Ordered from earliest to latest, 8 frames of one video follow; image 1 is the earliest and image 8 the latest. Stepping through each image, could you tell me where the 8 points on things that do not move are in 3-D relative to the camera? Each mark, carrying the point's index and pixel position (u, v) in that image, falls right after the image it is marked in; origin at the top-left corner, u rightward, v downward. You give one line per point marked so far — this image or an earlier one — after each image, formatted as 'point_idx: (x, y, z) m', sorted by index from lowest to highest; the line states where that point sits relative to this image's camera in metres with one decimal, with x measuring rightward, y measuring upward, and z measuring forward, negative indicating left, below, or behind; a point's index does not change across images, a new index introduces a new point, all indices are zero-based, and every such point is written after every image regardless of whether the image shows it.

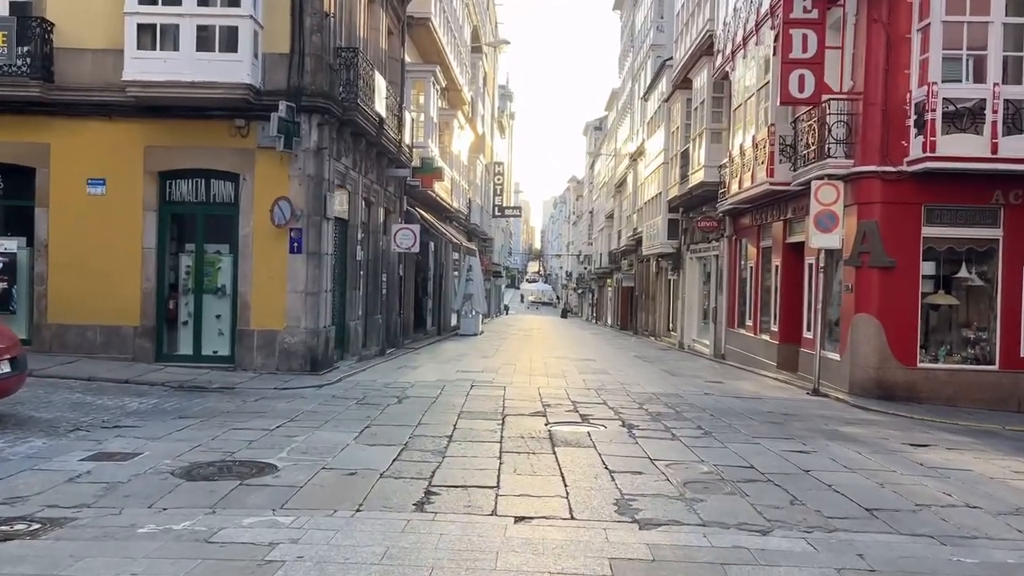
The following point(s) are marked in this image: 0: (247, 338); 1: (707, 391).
0: (-4.3, -0.8, +13.7) m
1: (+3.2, -1.7, +13.9) m
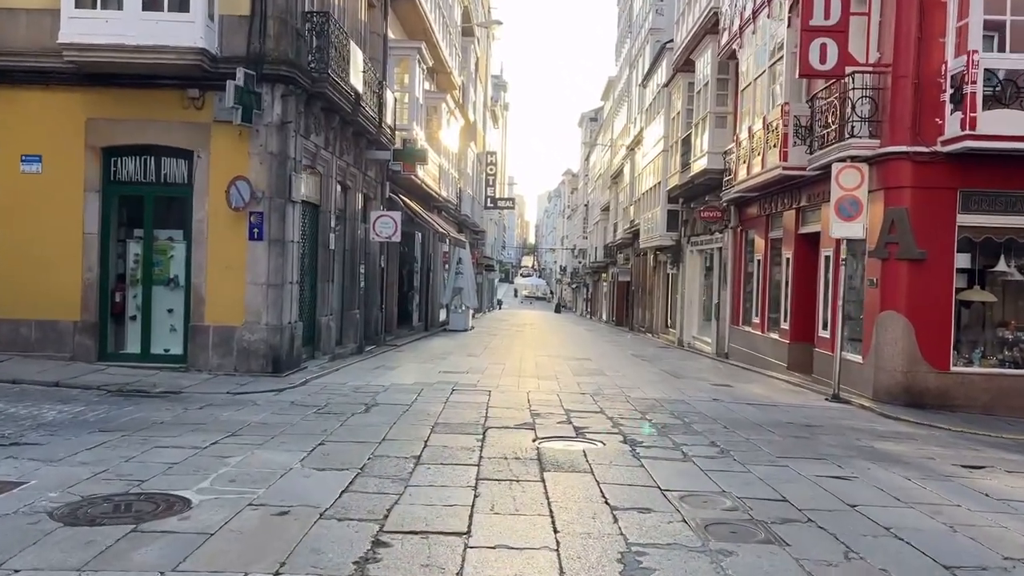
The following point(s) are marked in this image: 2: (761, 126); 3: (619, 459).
0: (-4.5, -0.7, +12.2) m
1: (+3.0, -1.6, +12.5) m
2: (+5.0, +3.3, +16.9) m
3: (+0.9, -1.5, +7.4) m
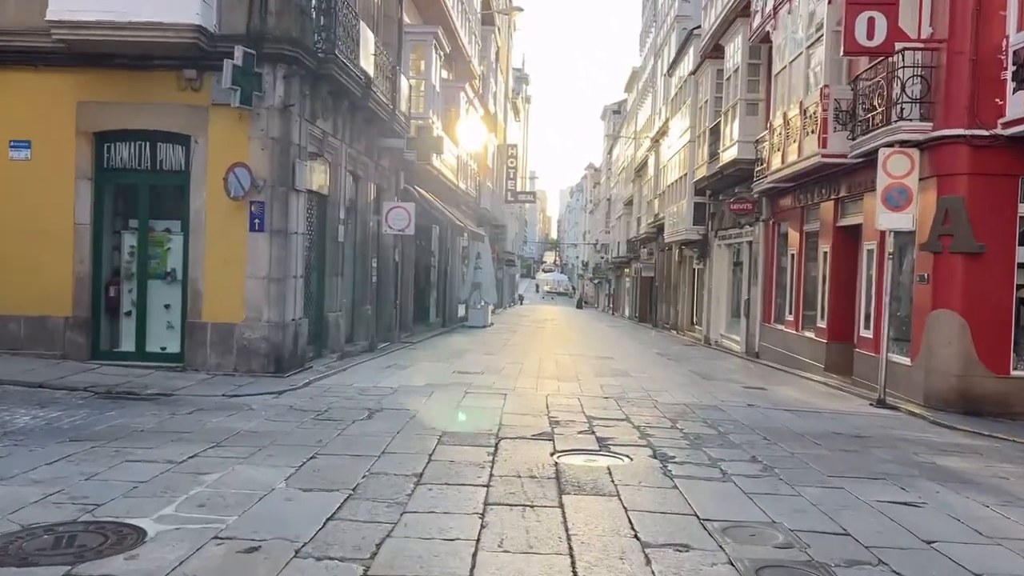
0: (-4.3, -0.6, +11.4) m
1: (+3.3, -1.6, +11.6) m
2: (+5.4, +3.3, +15.9) m
3: (+1.1, -1.5, +6.5) m
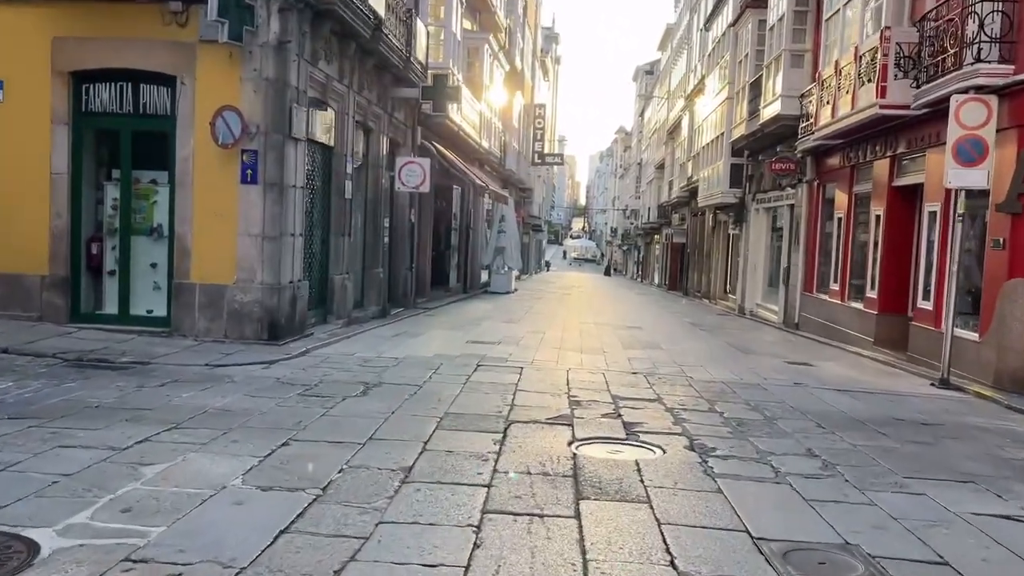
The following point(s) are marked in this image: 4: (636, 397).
0: (-4.0, -0.1, +10.4) m
1: (+3.5, -1.1, +10.4) m
2: (+5.8, +3.9, +14.4) m
3: (+1.1, -1.2, +5.3) m
4: (+1.2, -1.1, +8.2) m
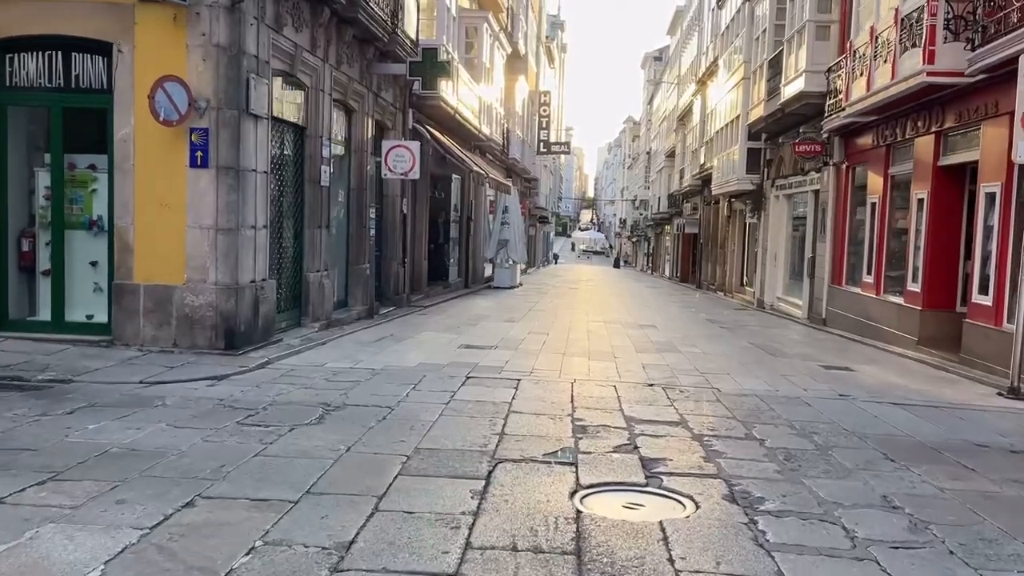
0: (-4.1, -0.1, +9.0) m
1: (+3.4, -1.1, +8.9) m
2: (+5.7, +4.0, +12.8) m
3: (+1.0, -1.2, +3.9) m
4: (+1.2, -1.1, +6.8) m
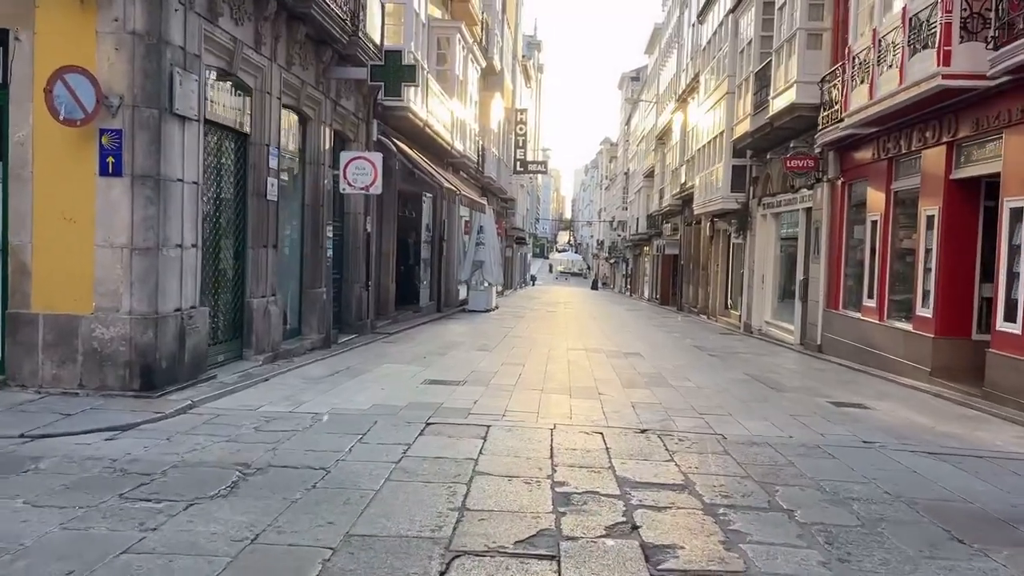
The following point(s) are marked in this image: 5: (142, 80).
0: (-4.4, -0.4, +7.6) m
1: (+3.2, -1.3, +7.6) m
2: (+5.3, +3.7, +11.8) m
3: (+0.9, -1.3, +2.6) m
4: (+0.9, -1.3, +5.5) m
5: (-3.3, +1.8, +7.5) m
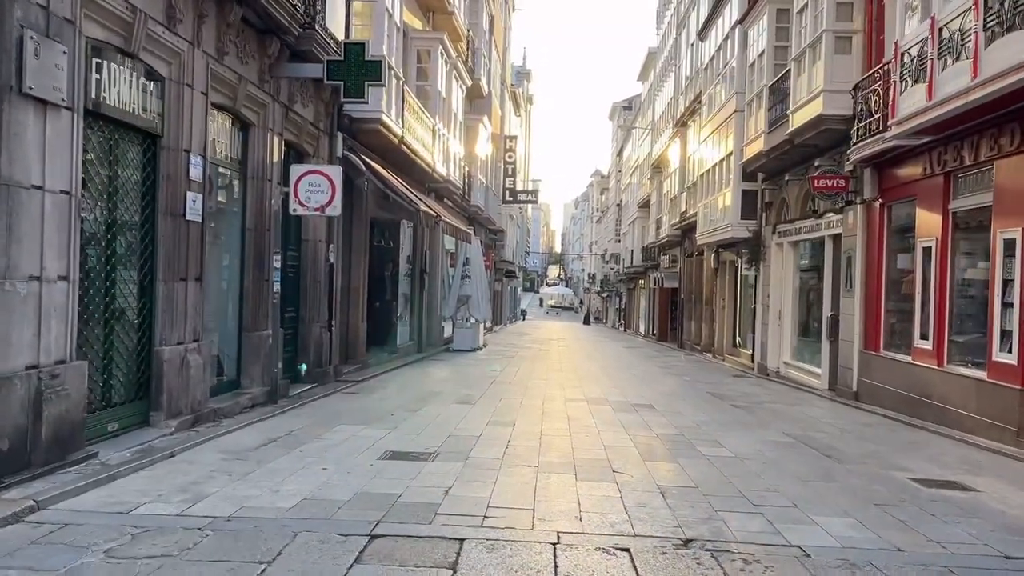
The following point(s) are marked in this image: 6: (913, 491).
0: (-4.5, -0.7, +5.3) m
1: (+3.1, -1.6, +5.4) m
2: (+5.2, +3.2, +9.7) m
3: (+0.8, -1.4, +0.3) m
4: (+0.9, -1.5, +3.2) m
5: (-3.4, +1.5, +5.3) m
6: (+3.3, -1.6, +6.9) m
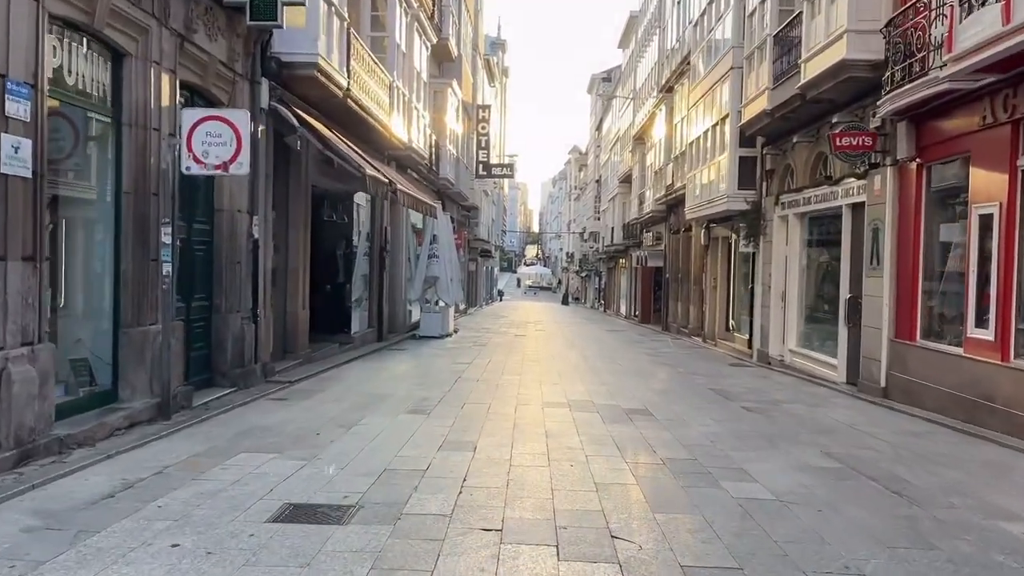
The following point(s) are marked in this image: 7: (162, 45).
0: (-4.7, -0.7, +2.9) m
1: (+2.8, -1.5, +3.2) m
2: (+4.8, +3.4, +7.5) m
3: (+0.7, -1.5, -2.0) m
4: (+0.7, -1.5, +0.9) m
5: (-3.7, +1.6, +2.8) m
6: (+3.0, -1.5, +4.7) m
7: (-3.4, +2.3, +8.1) m
